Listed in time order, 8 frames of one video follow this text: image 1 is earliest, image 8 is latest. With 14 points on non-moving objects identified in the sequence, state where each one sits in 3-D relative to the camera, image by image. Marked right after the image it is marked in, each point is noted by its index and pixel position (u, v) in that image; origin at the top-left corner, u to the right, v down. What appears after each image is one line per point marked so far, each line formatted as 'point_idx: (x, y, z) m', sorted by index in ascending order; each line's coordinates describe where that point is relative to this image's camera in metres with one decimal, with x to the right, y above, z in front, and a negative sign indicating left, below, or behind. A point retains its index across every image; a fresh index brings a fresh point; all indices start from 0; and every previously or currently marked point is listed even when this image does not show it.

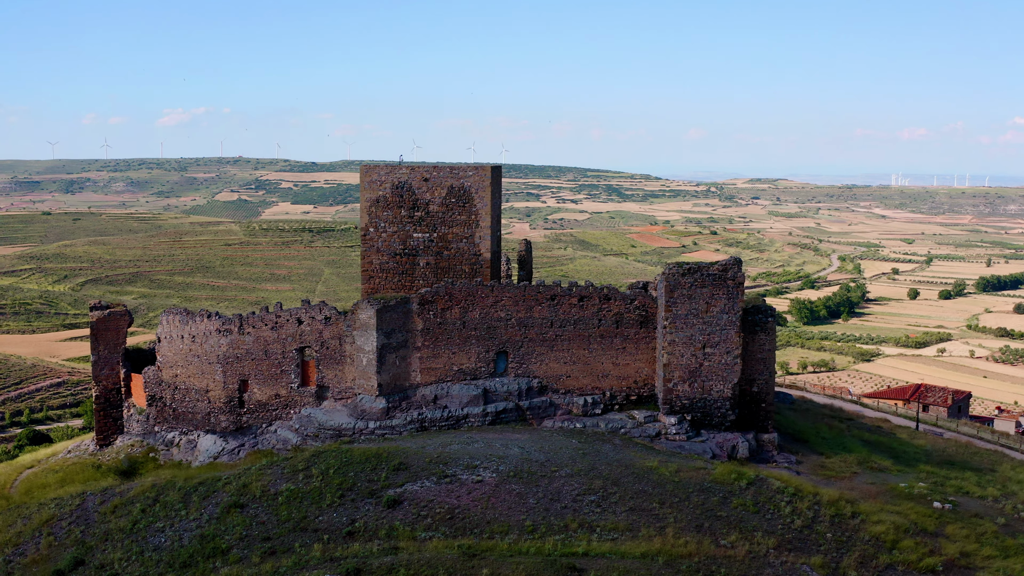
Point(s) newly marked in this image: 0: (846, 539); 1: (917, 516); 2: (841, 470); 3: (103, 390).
0: (+2.7, -2.0, +13.4) m
1: (+3.7, -2.1, +15.1) m
2: (+3.3, -1.8, +16.6) m
3: (-4.4, -1.1, +17.9) m
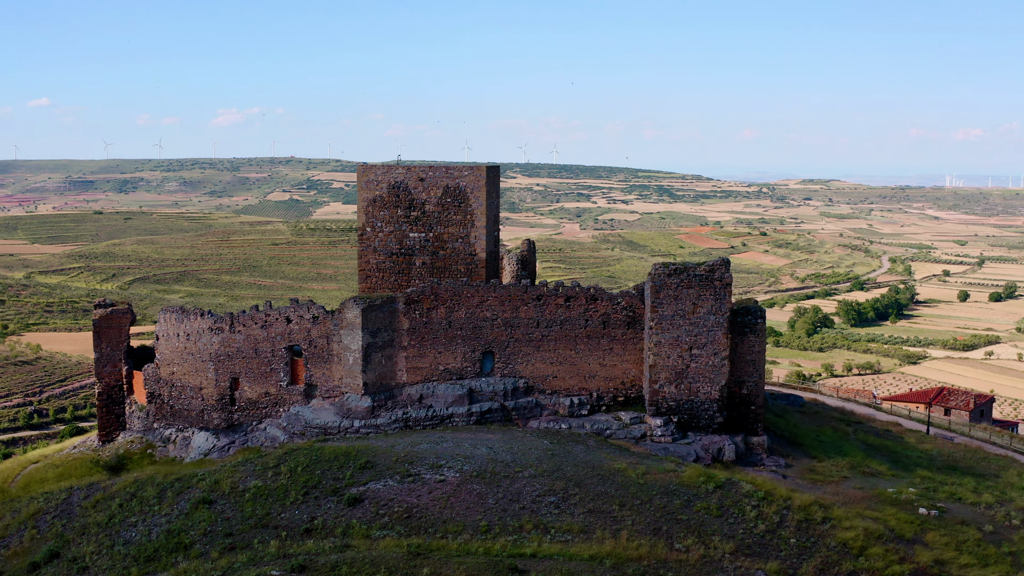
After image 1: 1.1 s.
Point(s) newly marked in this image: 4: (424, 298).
0: (+2.4, -2.1, +13.3) m
1: (+3.5, -2.1, +14.9) m
2: (+3.1, -1.9, +16.4) m
3: (-4.4, -1.1, +18.2) m
4: (-0.9, -0.1, +16.5) m
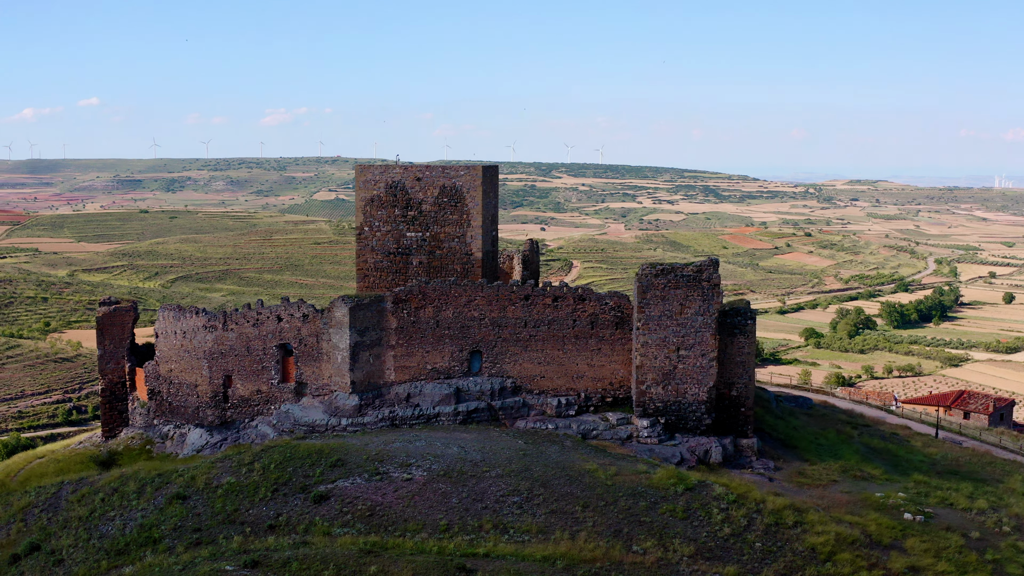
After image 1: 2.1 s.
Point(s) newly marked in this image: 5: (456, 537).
0: (+2.1, -2.1, +13.2) m
1: (+3.3, -2.1, +14.7) m
2: (+3.0, -1.9, +16.3) m
3: (-4.5, -1.1, +18.4) m
4: (-1.0, -0.1, +16.5) m
5: (-0.4, -1.9, +12.7) m
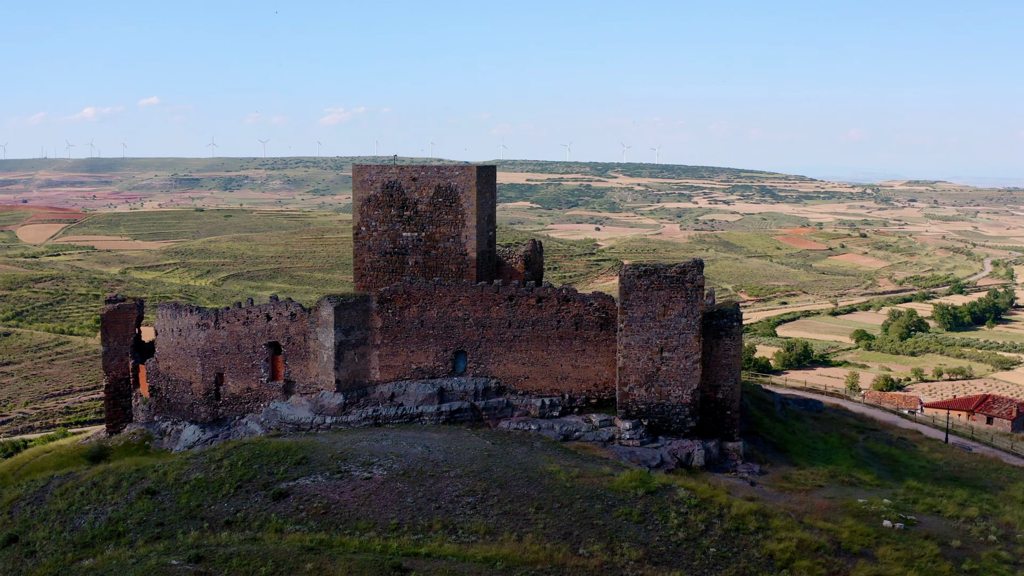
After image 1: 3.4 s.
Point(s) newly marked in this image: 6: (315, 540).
0: (+1.7, -2.1, +13.0) m
1: (+3.0, -2.2, +14.5) m
2: (+2.8, -1.9, +16.1) m
3: (-4.5, -1.0, +18.7) m
4: (-1.2, -0.1, +16.6) m
5: (-0.8, -1.9, +12.7) m
6: (-1.5, -1.9, +12.7) m
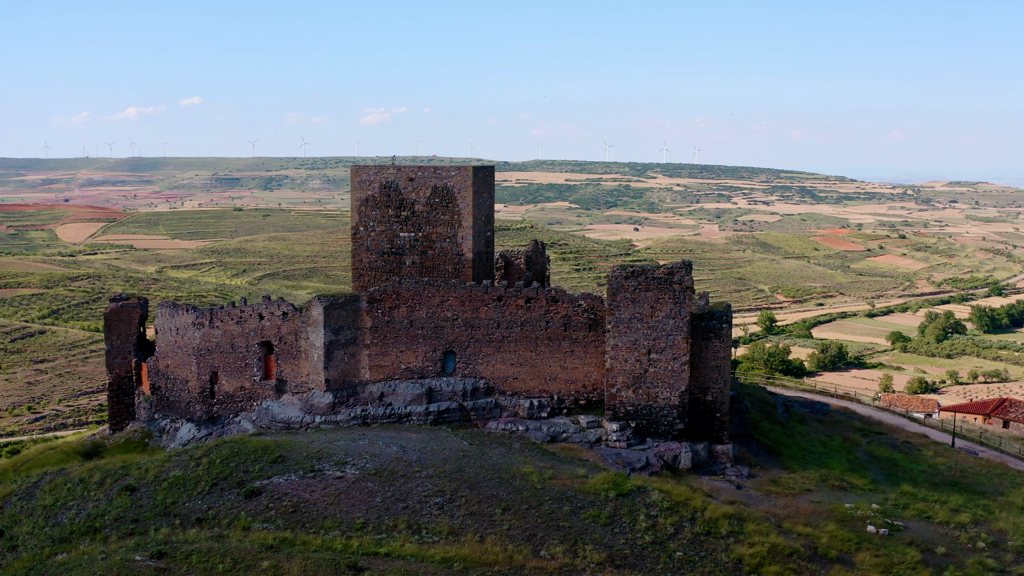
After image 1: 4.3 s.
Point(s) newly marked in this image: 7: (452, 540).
0: (+1.4, -2.1, +12.9) m
1: (+2.8, -2.2, +14.3) m
2: (+2.7, -1.9, +15.9) m
3: (-4.5, -1.0, +18.9) m
4: (-1.3, -0.1, +16.6) m
5: (-1.1, -1.9, +12.8) m
6: (-1.8, -1.9, +12.8) m
7: (-0.5, -1.9, +12.7) m
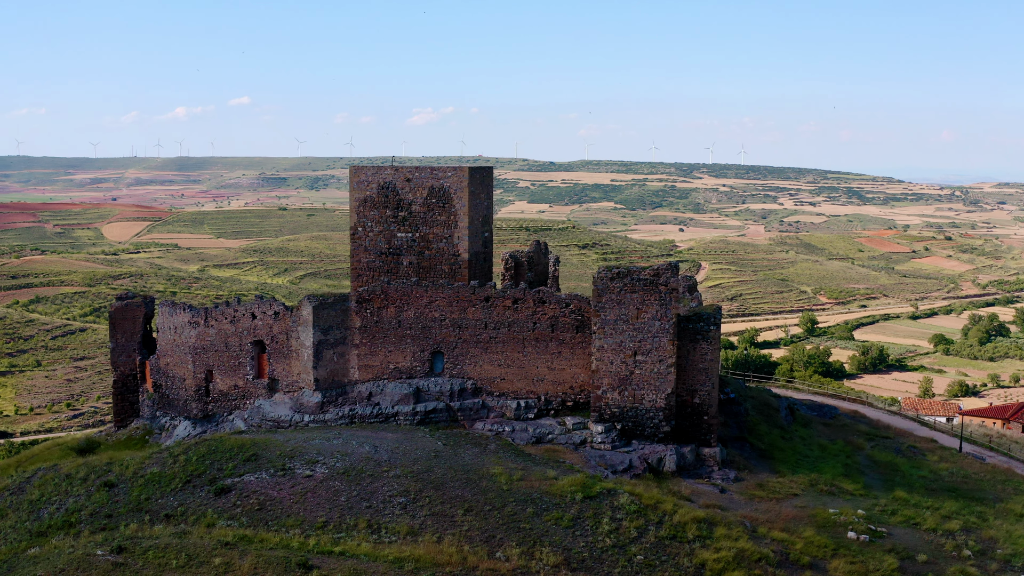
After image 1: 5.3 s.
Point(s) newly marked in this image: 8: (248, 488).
0: (+1.1, -2.1, +12.8) m
1: (+2.5, -2.2, +14.2) m
2: (+2.5, -1.9, +15.8) m
3: (-4.5, -1.0, +19.1) m
4: (-1.4, -0.1, +16.7) m
5: (-1.4, -1.9, +12.8) m
6: (-2.1, -1.9, +12.9) m
7: (-0.8, -1.9, +12.7) m
8: (-2.2, -1.7, +13.8) m
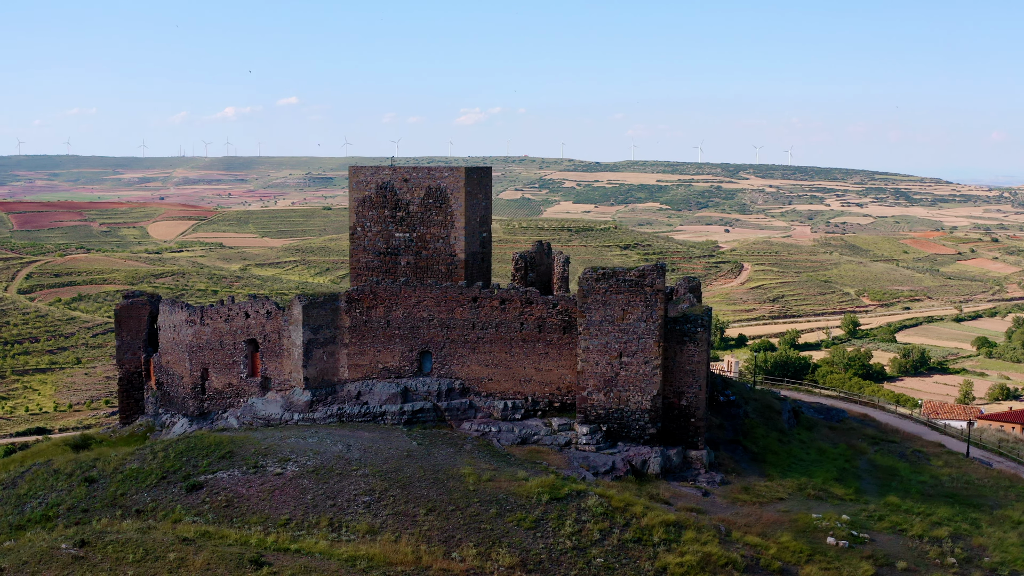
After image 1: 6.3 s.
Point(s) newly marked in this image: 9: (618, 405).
0: (+0.8, -2.1, +12.8) m
1: (+2.3, -2.2, +14.0) m
2: (+2.4, -1.9, +15.6) m
3: (-4.5, -1.0, +19.3) m
4: (-1.5, -0.1, +16.7) m
5: (-1.8, -1.9, +12.9) m
6: (-2.4, -1.9, +12.9) m
7: (-1.1, -1.9, +12.7) m
8: (-2.4, -1.7, +13.9) m
9: (+1.0, -1.1, +15.9) m
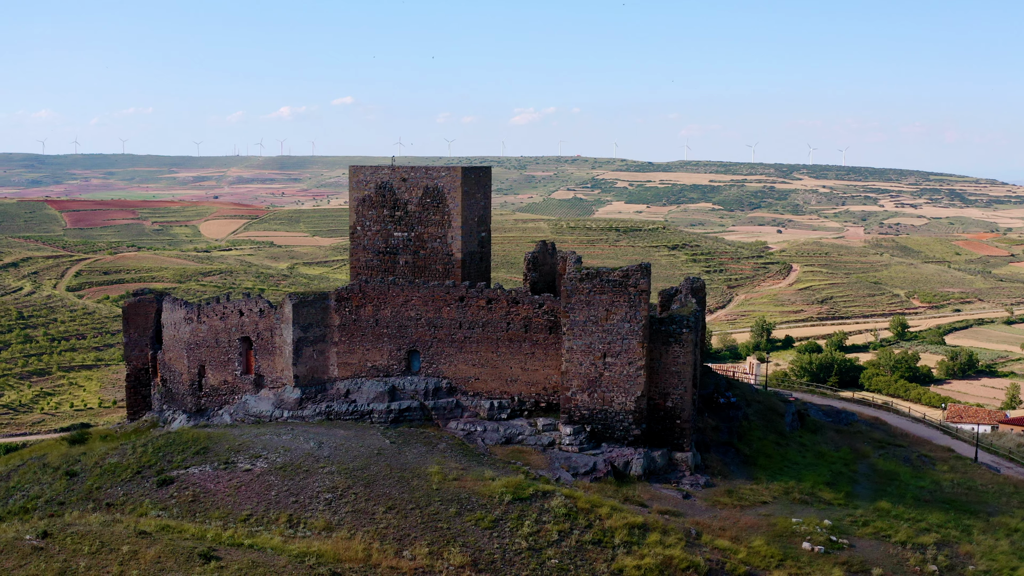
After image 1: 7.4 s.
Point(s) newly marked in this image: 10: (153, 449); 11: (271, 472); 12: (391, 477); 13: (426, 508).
0: (+0.4, -2.1, +12.7) m
1: (+2.0, -2.2, +13.8) m
2: (+2.2, -2.0, +15.4) m
3: (-4.4, -1.0, +19.5) m
4: (-1.6, -0.1, +16.7) m
5: (-2.1, -1.9, +12.9) m
6: (-2.8, -1.9, +13.0) m
7: (-1.5, -1.9, +12.7) m
8: (-2.7, -1.6, +14.0) m
9: (+0.8, -1.1, +15.8) m
10: (-3.2, -1.5, +15.0) m
11: (-2.0, -1.6, +13.9) m
12: (-1.0, -1.6, +13.8) m
13: (-0.7, -1.8, +13.3) m
